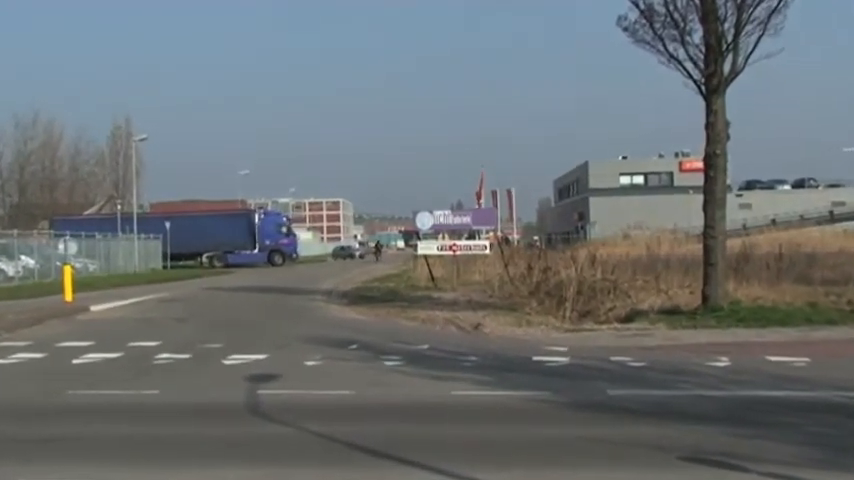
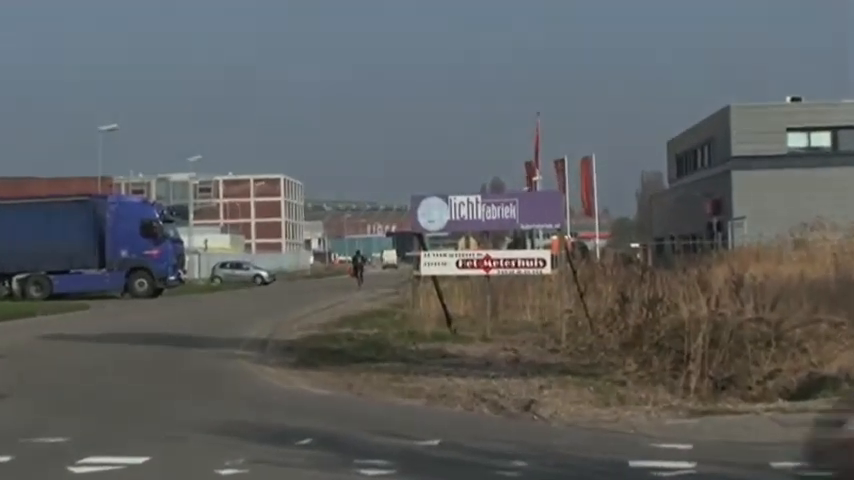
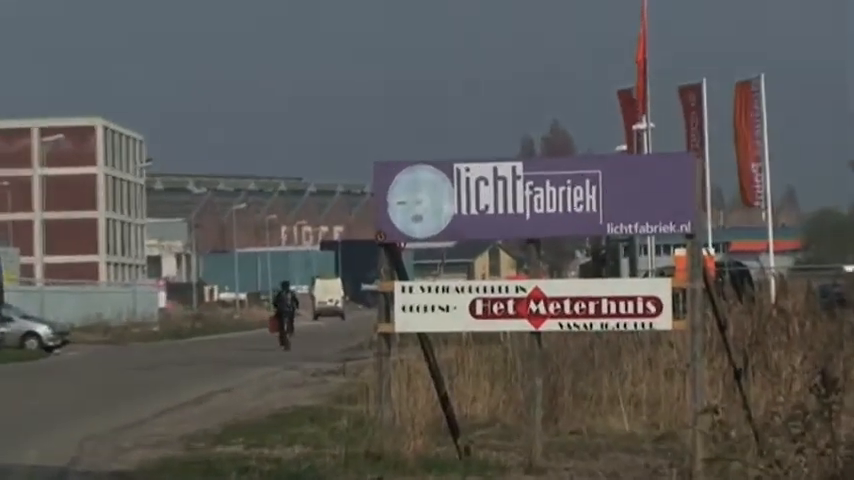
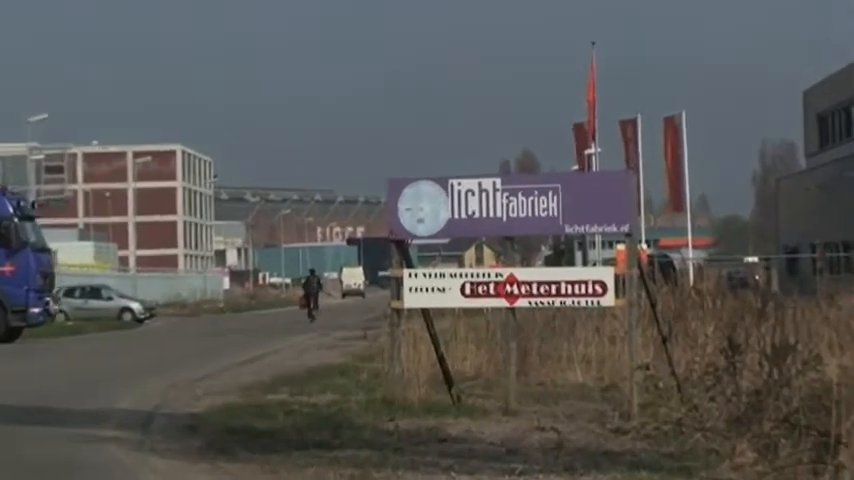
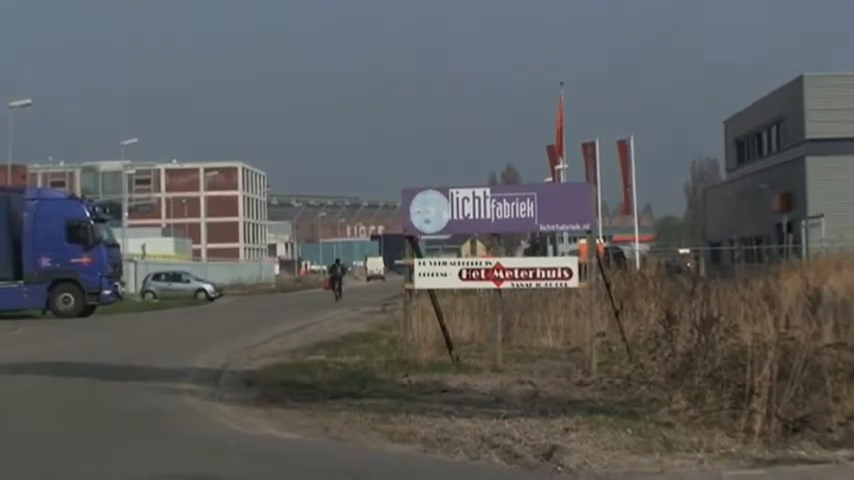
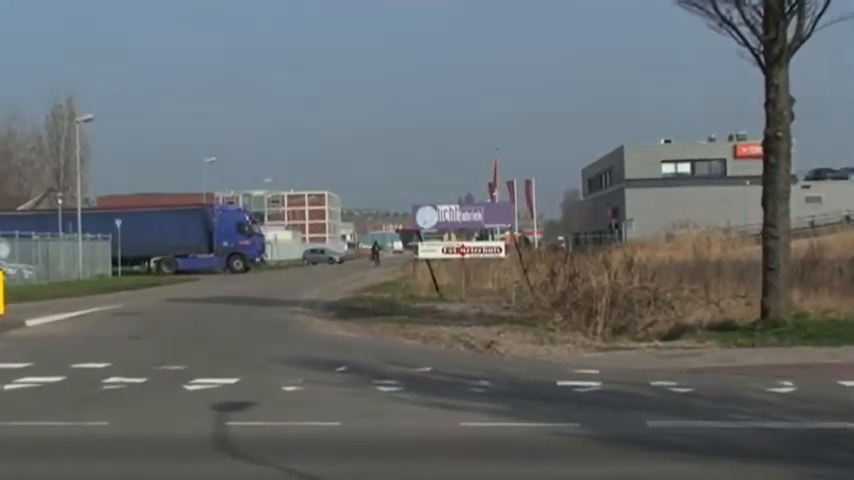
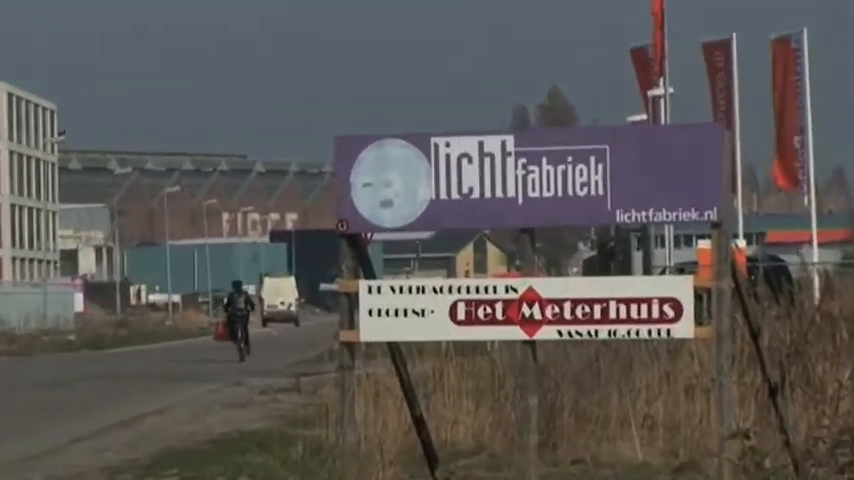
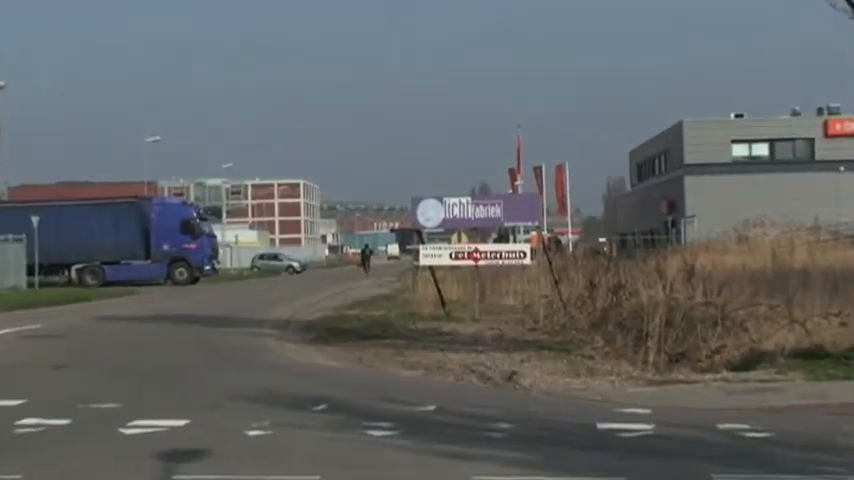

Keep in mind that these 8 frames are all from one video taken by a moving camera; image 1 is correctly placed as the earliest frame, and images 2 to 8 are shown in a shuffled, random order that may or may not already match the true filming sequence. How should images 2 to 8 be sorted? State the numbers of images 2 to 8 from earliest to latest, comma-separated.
6, 8, 2, 5, 4, 3, 7
